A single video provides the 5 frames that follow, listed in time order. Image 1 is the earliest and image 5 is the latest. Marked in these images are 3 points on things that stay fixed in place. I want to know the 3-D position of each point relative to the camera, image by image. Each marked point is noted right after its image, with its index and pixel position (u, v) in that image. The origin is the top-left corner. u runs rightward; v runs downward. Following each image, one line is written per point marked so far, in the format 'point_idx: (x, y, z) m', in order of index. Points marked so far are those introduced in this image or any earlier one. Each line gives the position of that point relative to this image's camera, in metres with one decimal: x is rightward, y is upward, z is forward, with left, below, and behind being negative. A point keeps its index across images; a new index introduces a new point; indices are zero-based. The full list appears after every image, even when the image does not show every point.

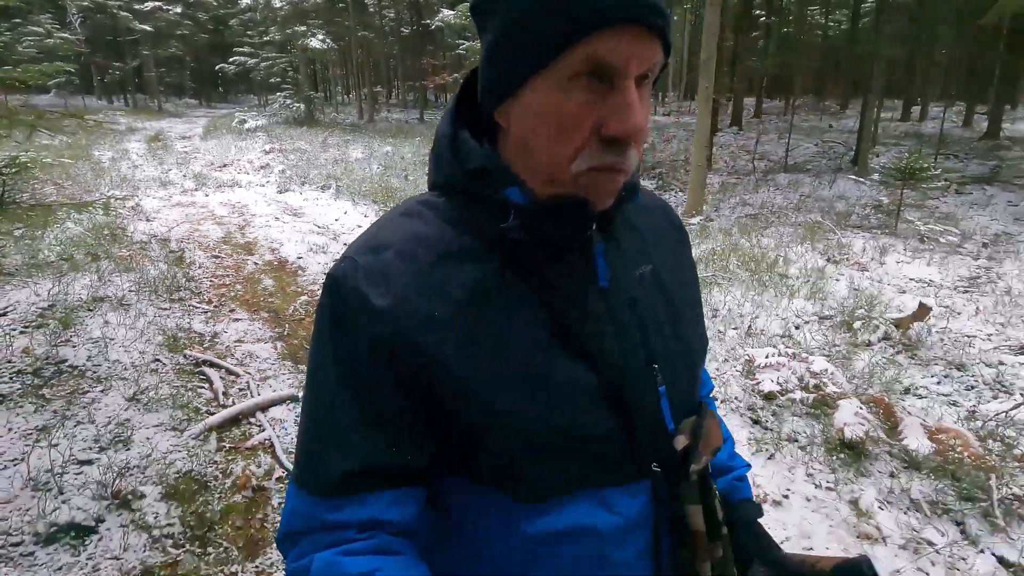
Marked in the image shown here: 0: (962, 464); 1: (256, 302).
0: (+3.7, -1.4, +4.3) m
1: (-3.4, -0.2, +7.3) m
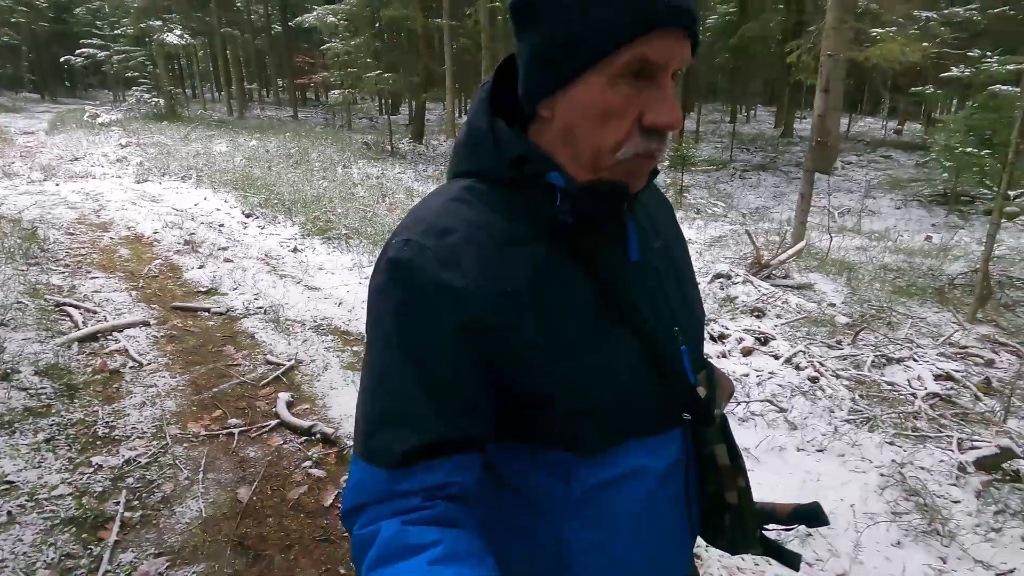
0: (+1.5, -0.5, +6.7) m
1: (-6.2, +0.4, +8.3) m
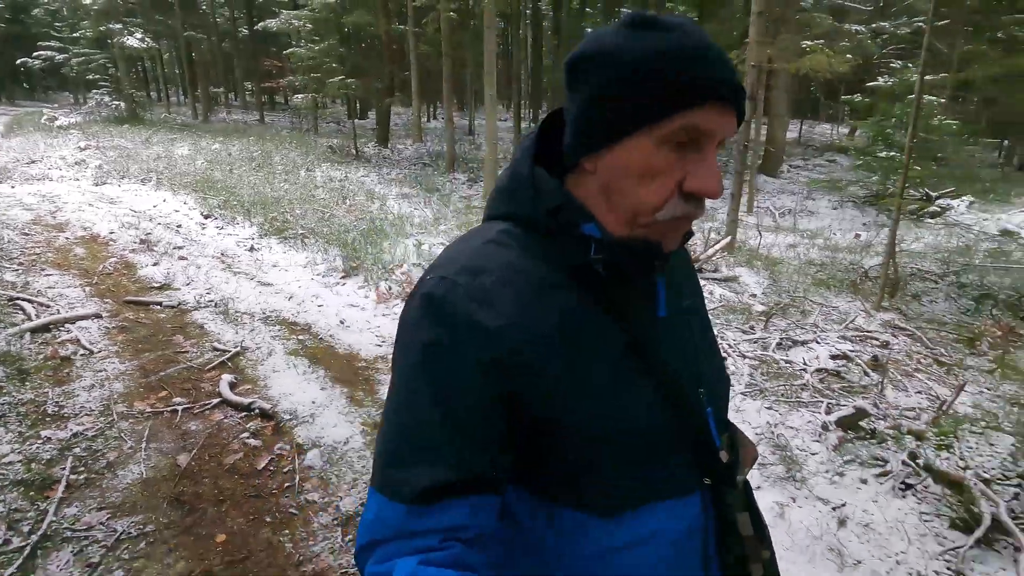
0: (+0.6, -0.4, +7.3) m
1: (-7.1, +0.4, +8.6) m
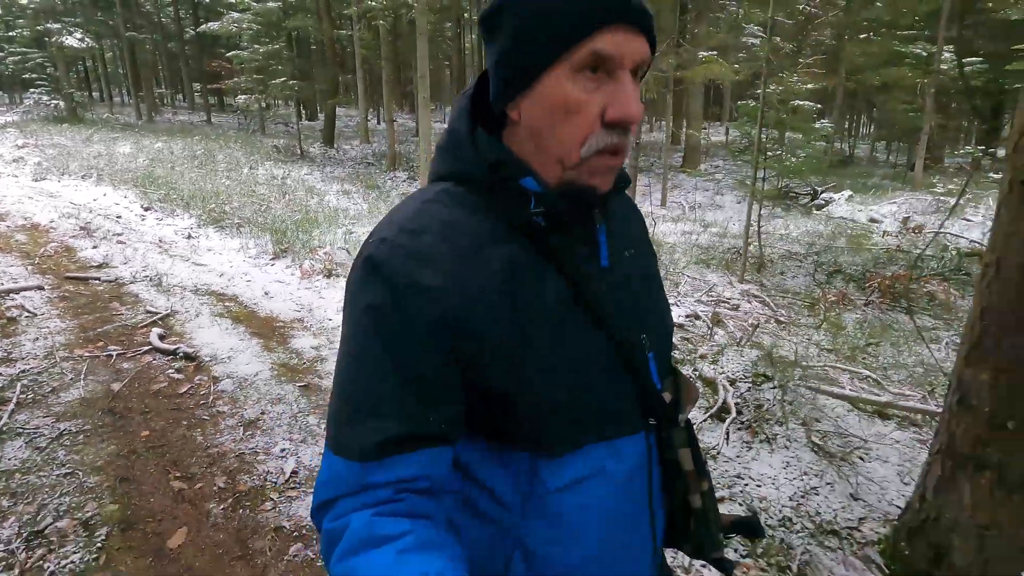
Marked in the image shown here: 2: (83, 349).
0: (-0.9, 0.0, +8.5) m
1: (-8.7, +0.7, +9.3) m
2: (-4.8, -0.7, +6.1) m
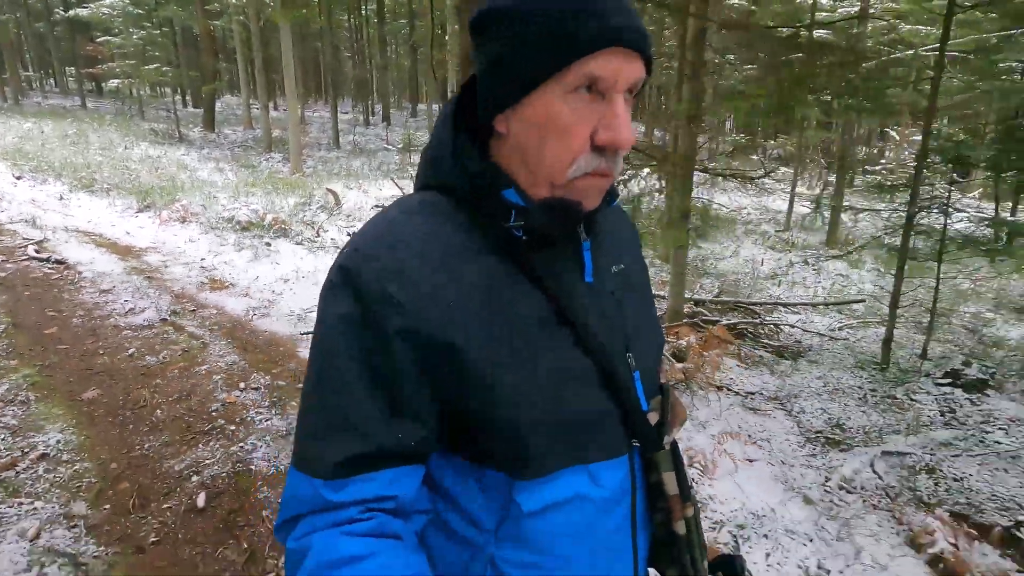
0: (-4.8, +1.3, +11.3) m
1: (-12.6, +1.8, +10.9) m
2: (-8.3, +0.5, +8.3) m
